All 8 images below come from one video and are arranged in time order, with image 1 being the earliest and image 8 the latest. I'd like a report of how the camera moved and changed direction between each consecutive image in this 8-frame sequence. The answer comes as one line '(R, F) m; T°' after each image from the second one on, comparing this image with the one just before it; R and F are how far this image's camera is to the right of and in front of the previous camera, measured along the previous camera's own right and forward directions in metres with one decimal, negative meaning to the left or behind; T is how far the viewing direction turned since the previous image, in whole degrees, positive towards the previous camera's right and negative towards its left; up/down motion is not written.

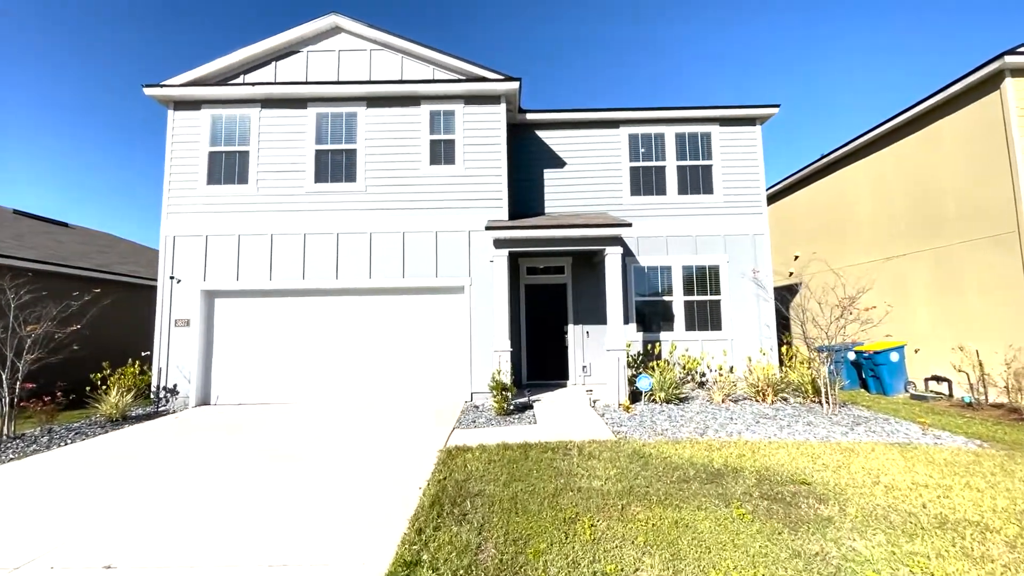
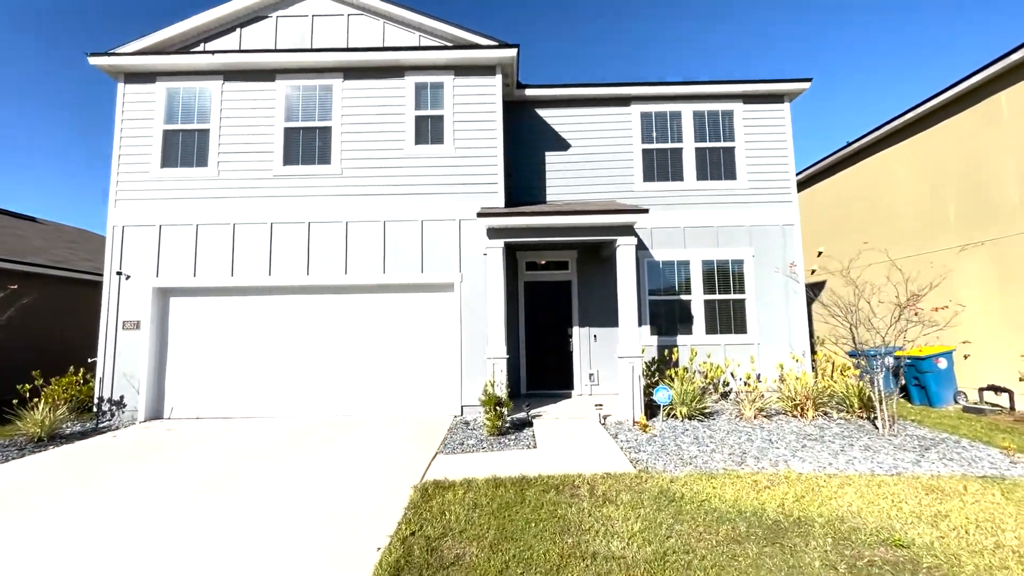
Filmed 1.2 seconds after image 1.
(+0.1, +1.2) m; 0°
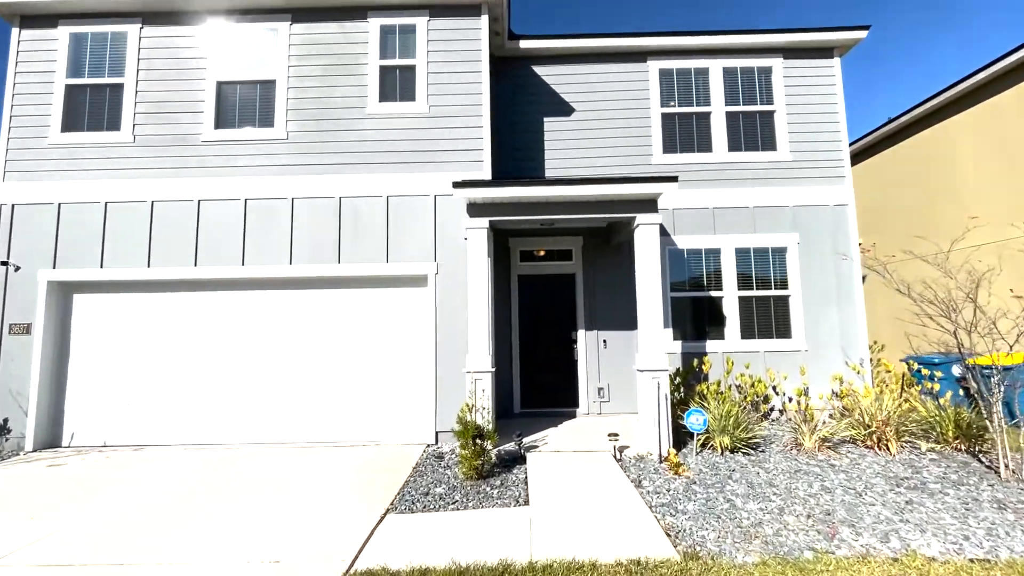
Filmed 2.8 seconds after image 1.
(+0.2, +1.7) m; 0°
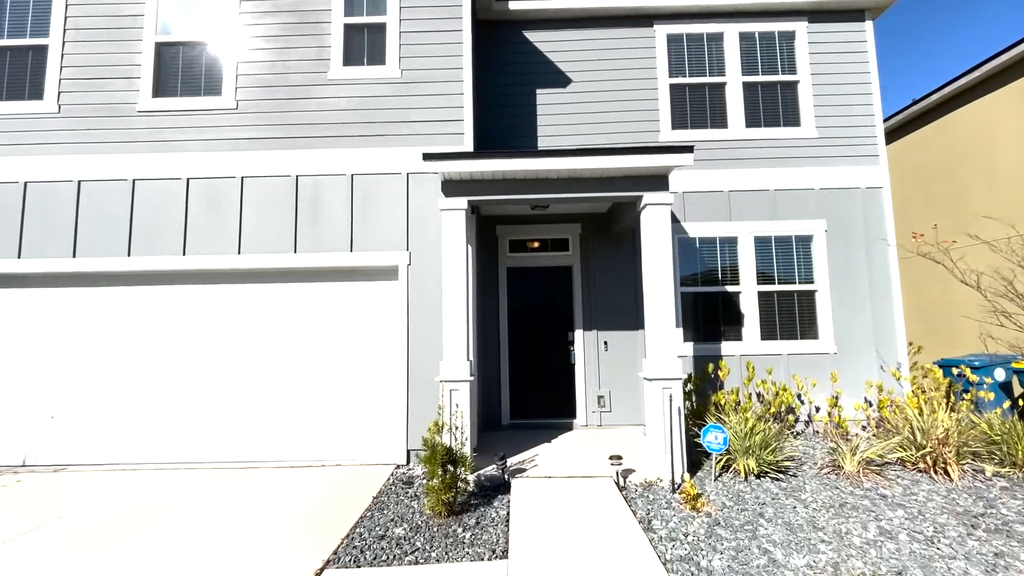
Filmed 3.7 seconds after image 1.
(+0.2, +0.9) m; 0°
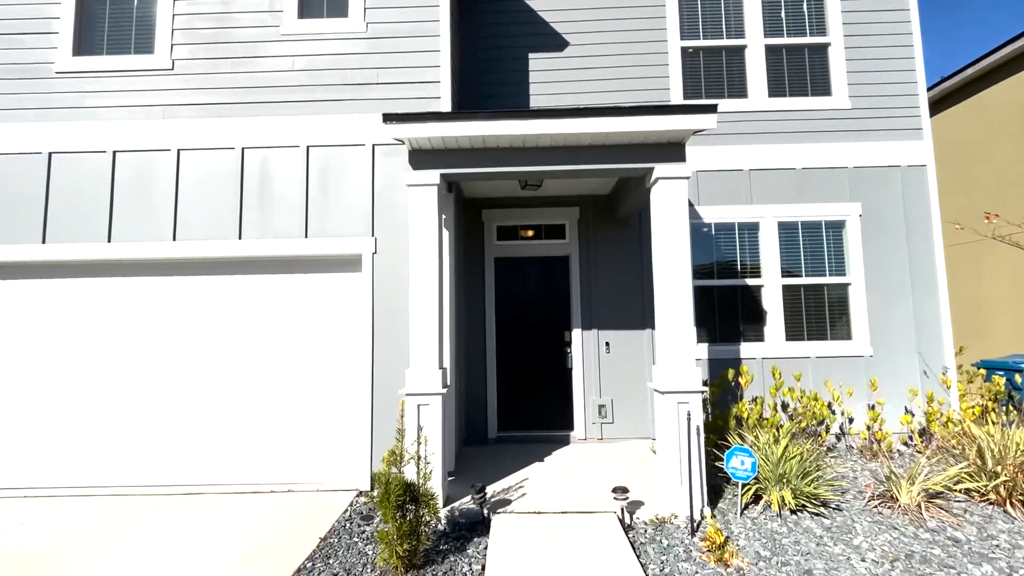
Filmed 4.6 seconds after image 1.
(+0.2, +0.8) m; 0°
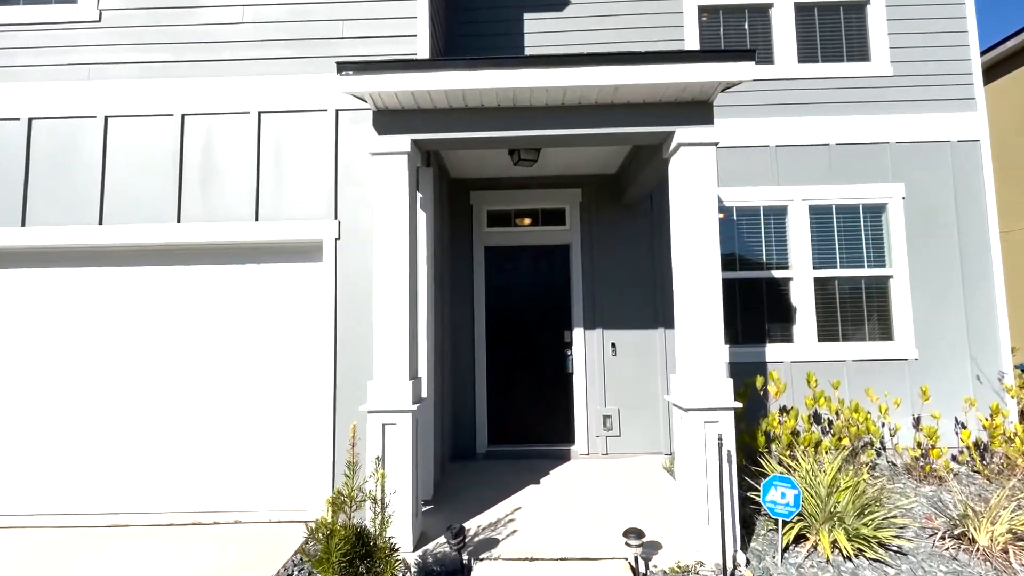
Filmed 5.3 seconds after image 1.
(+0.1, +0.7) m; 0°
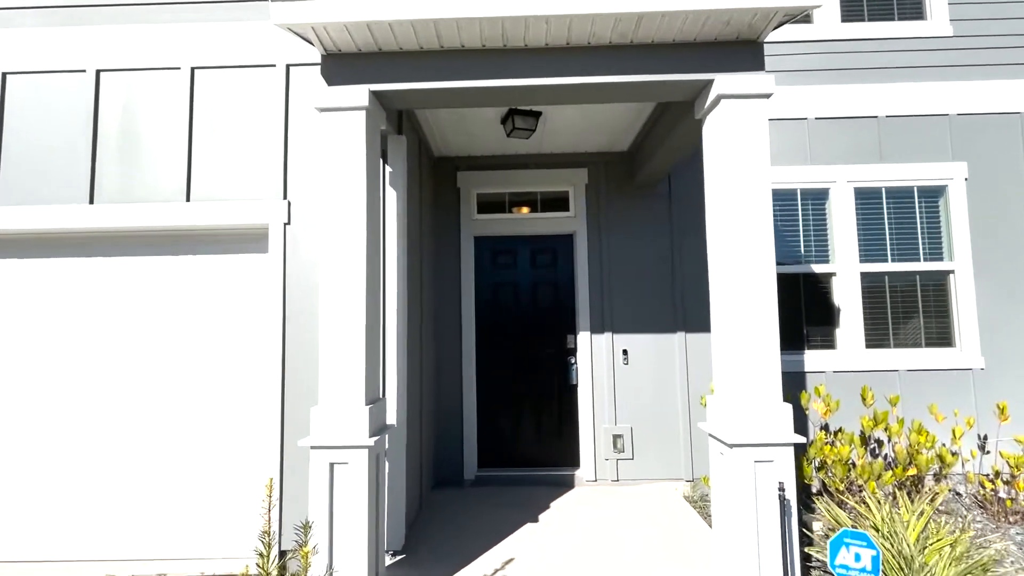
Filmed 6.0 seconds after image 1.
(+0.1, +0.7) m; 0°
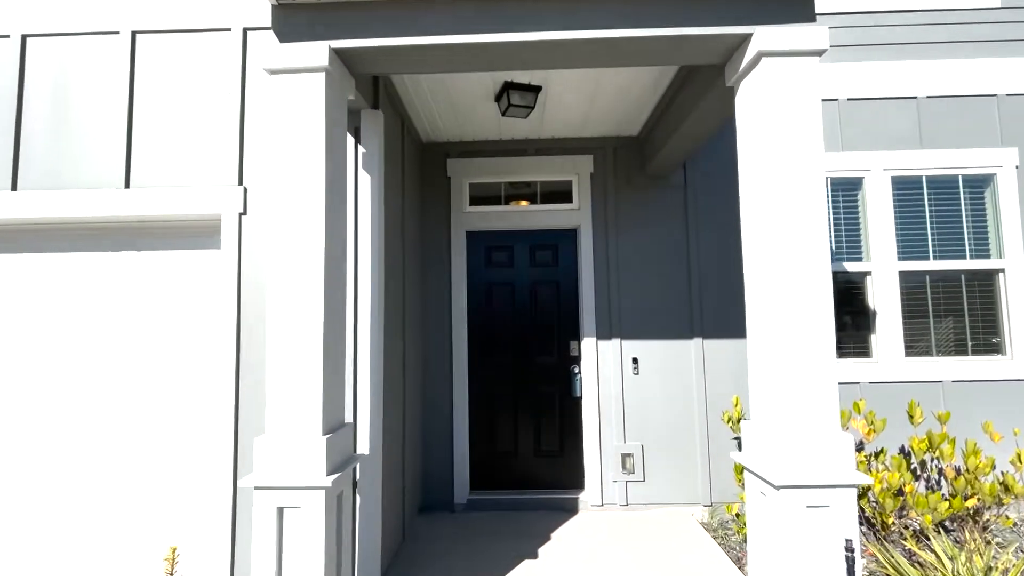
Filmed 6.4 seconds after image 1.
(0.0, +0.5) m; 0°
